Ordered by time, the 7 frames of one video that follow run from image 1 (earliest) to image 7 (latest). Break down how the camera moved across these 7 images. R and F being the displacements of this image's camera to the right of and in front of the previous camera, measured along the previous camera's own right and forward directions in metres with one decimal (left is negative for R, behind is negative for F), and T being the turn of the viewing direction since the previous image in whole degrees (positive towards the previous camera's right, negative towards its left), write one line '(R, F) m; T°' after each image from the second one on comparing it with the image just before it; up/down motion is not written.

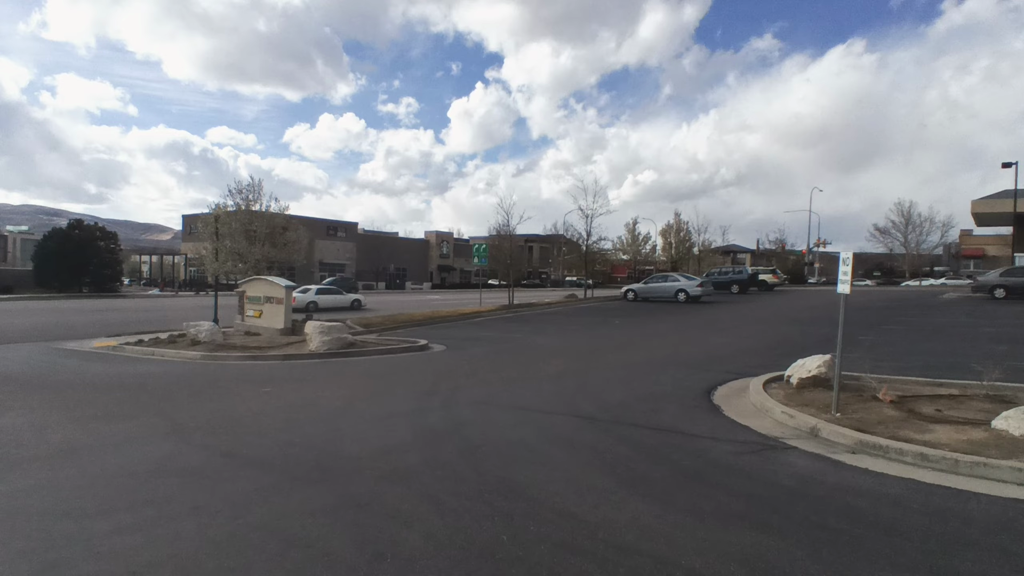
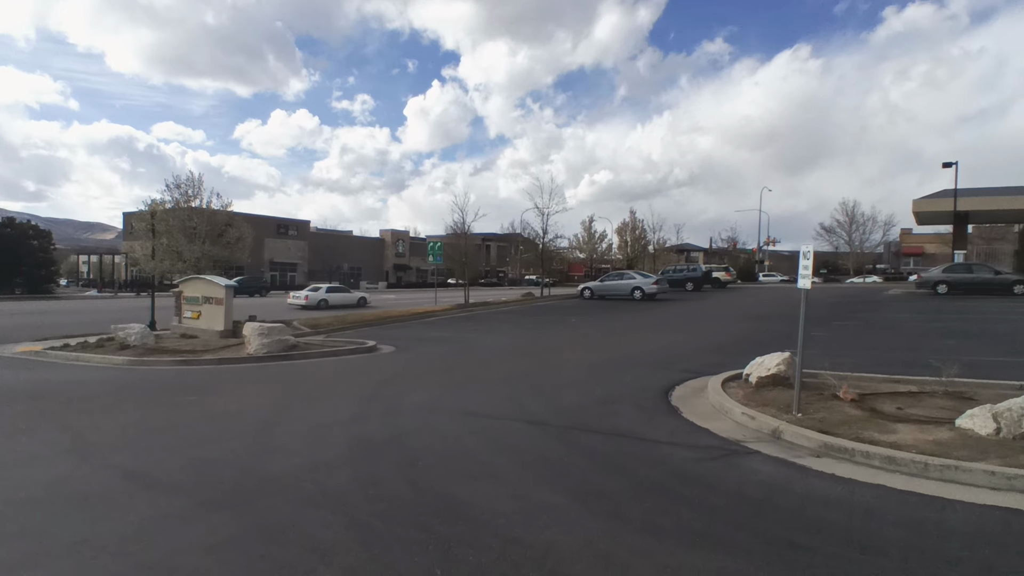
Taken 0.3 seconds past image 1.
(+0.1, +0.5) m; +4°
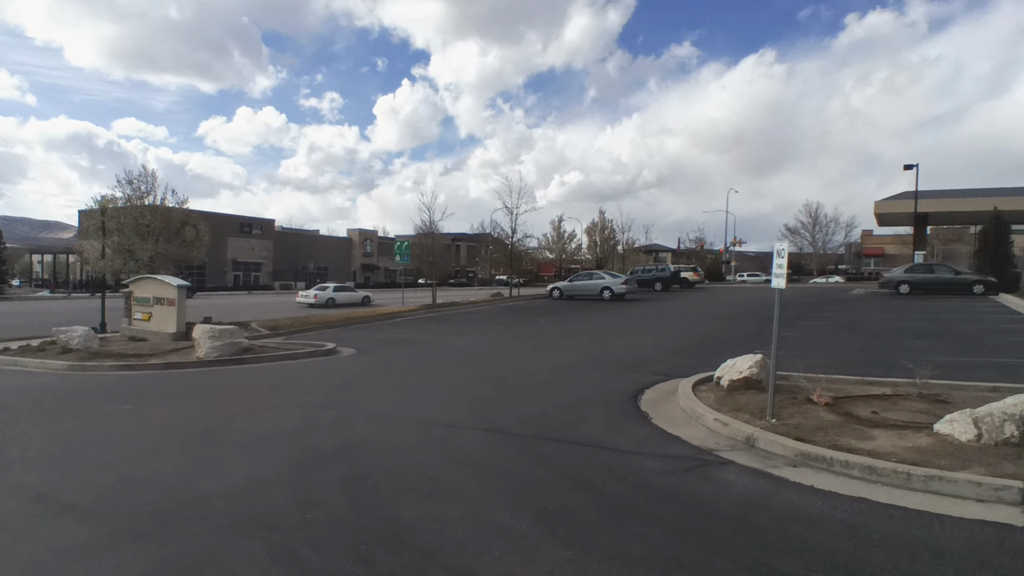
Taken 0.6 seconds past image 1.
(+0.1, +0.4) m; +3°
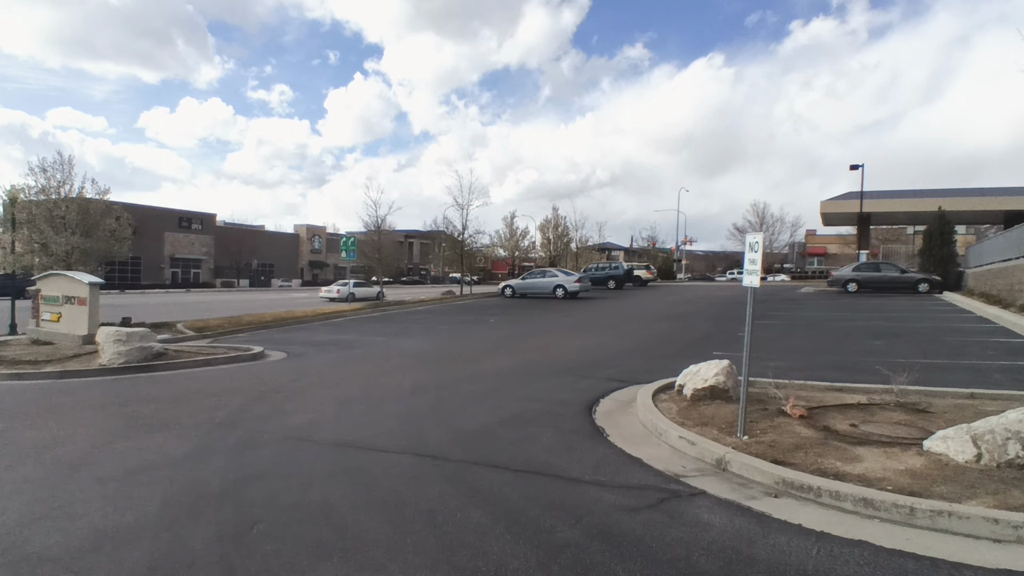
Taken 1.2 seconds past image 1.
(+0.2, +1.0) m; +4°
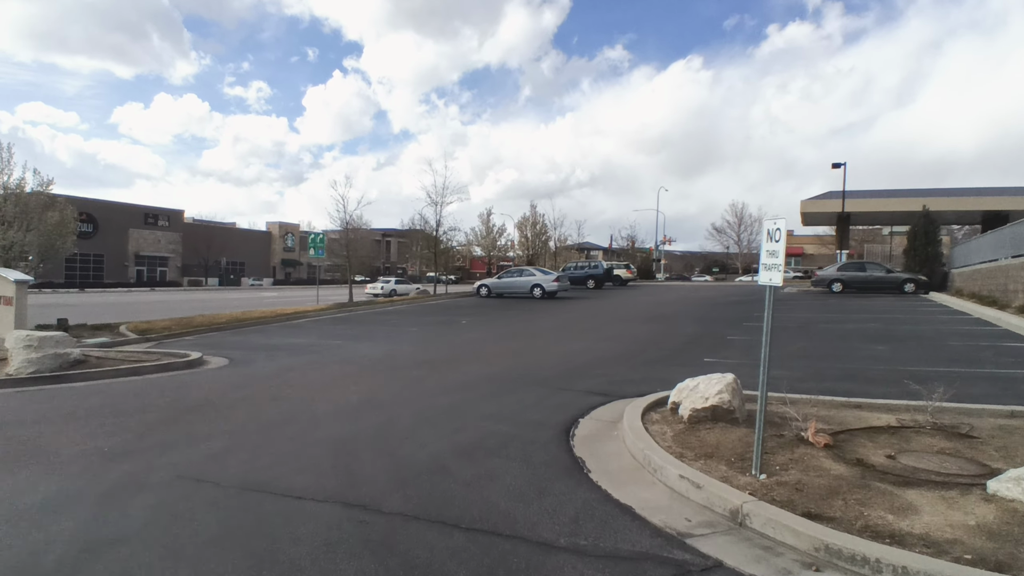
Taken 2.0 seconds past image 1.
(+0.2, +1.3) m; +2°
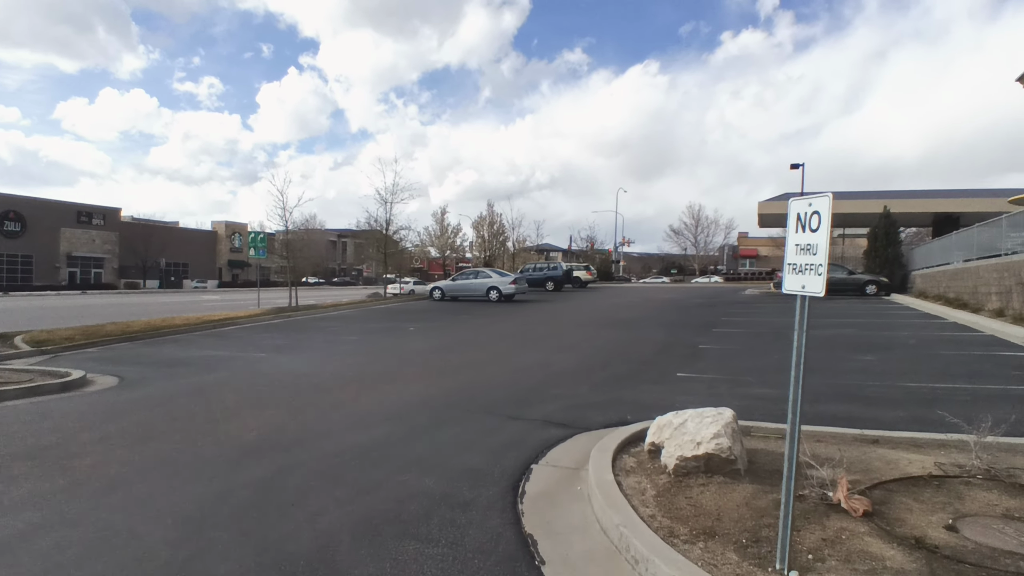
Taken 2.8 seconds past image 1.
(+0.2, +1.5) m; +4°
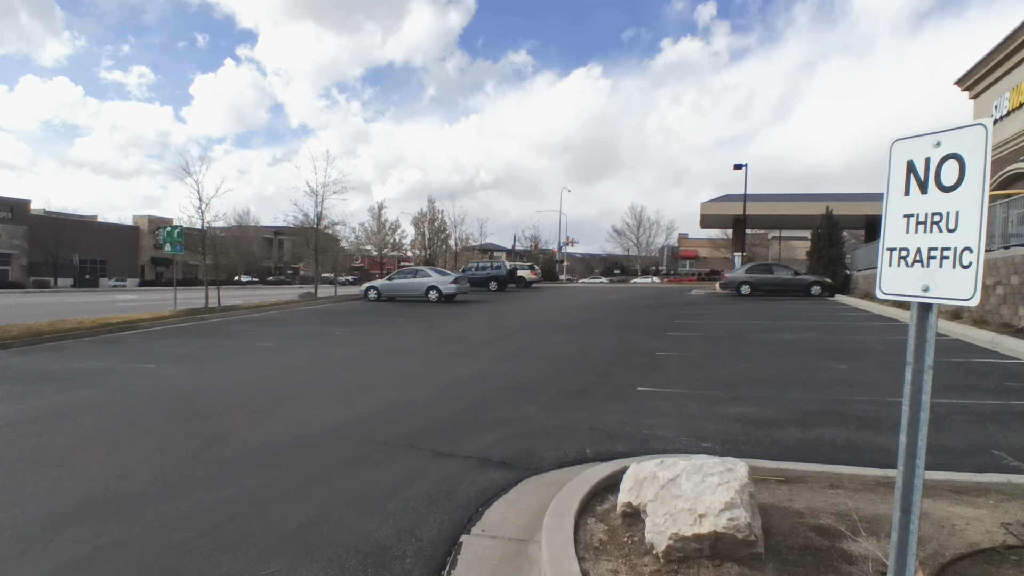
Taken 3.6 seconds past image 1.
(+0.1, +1.4) m; +5°
